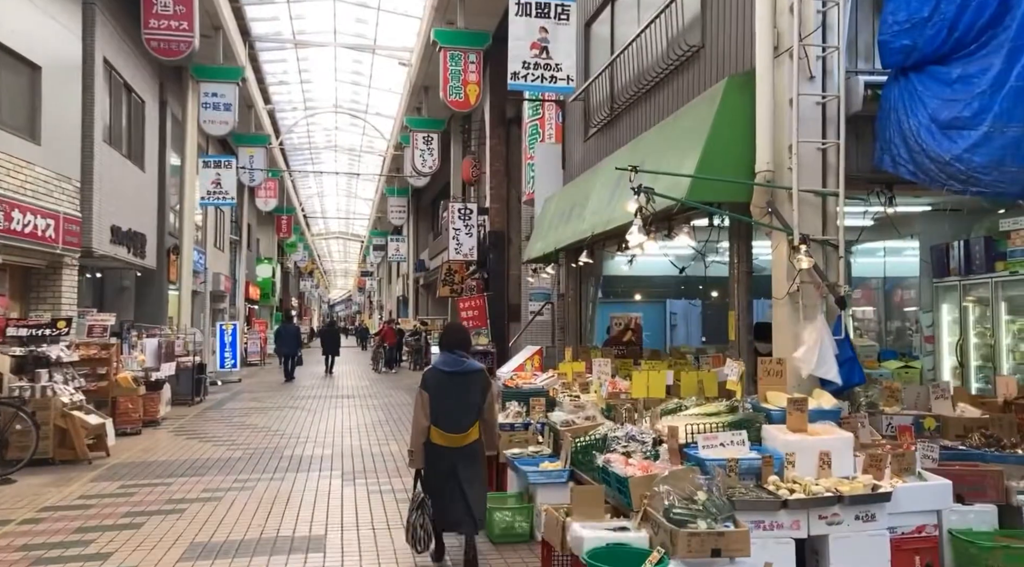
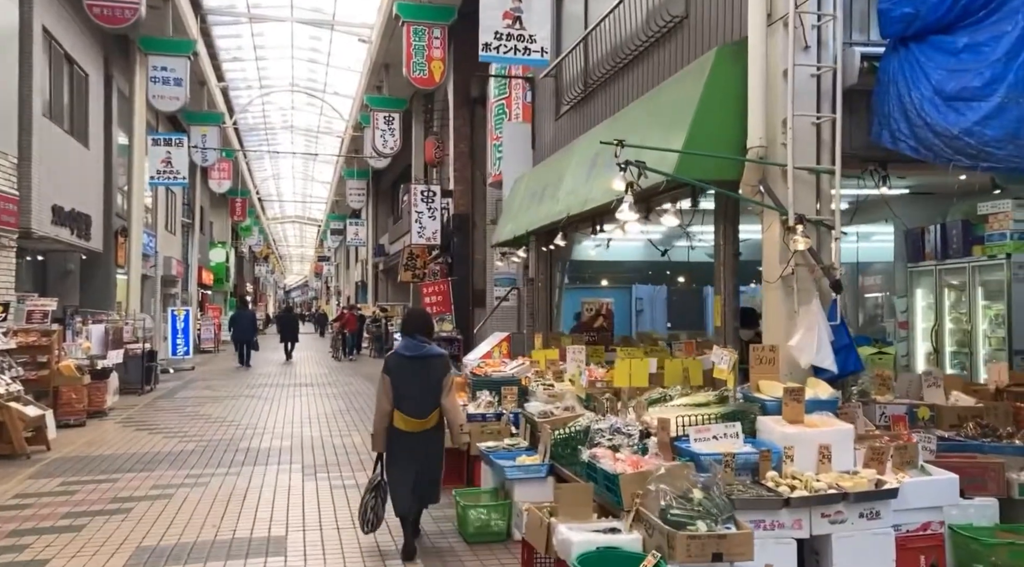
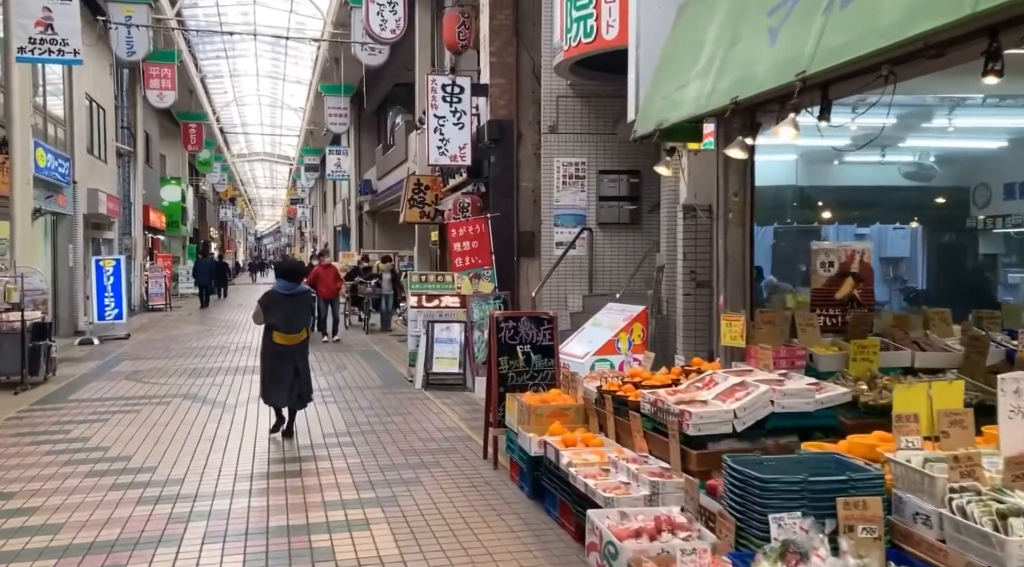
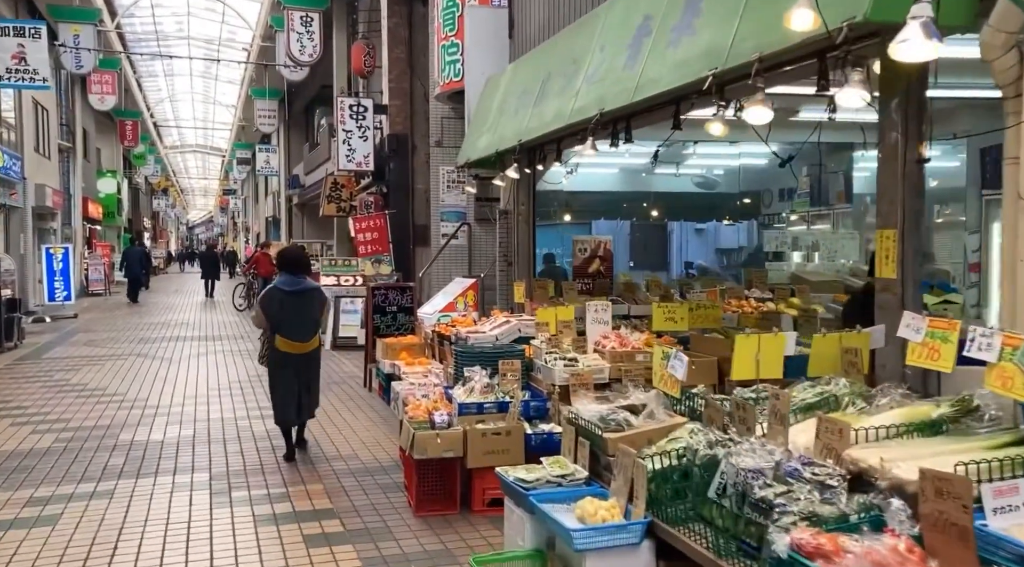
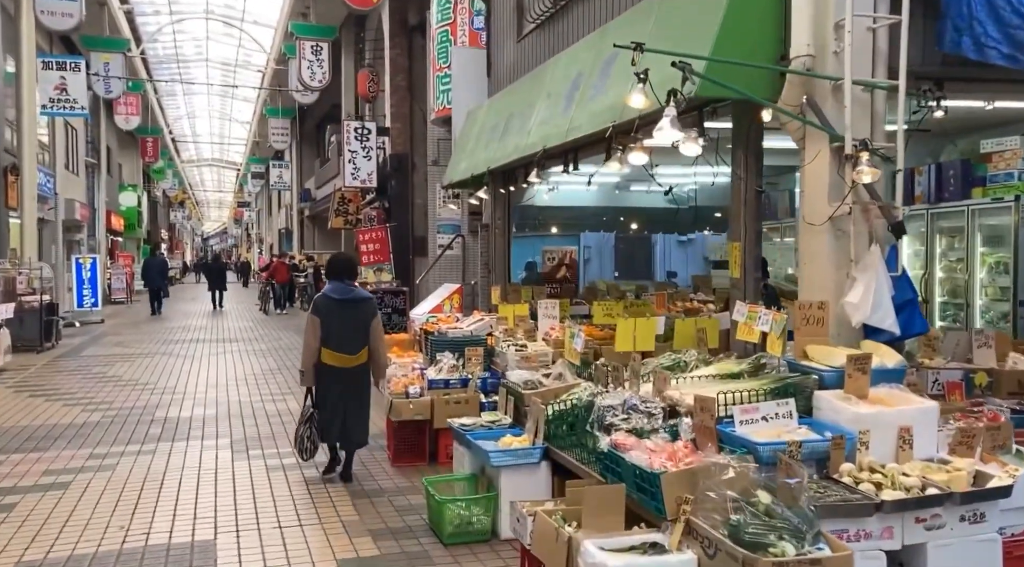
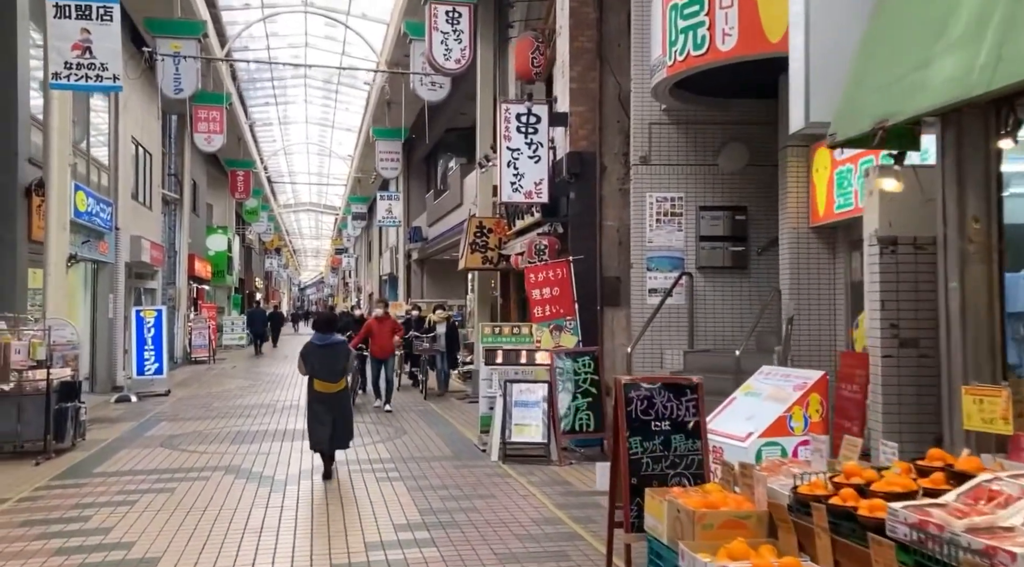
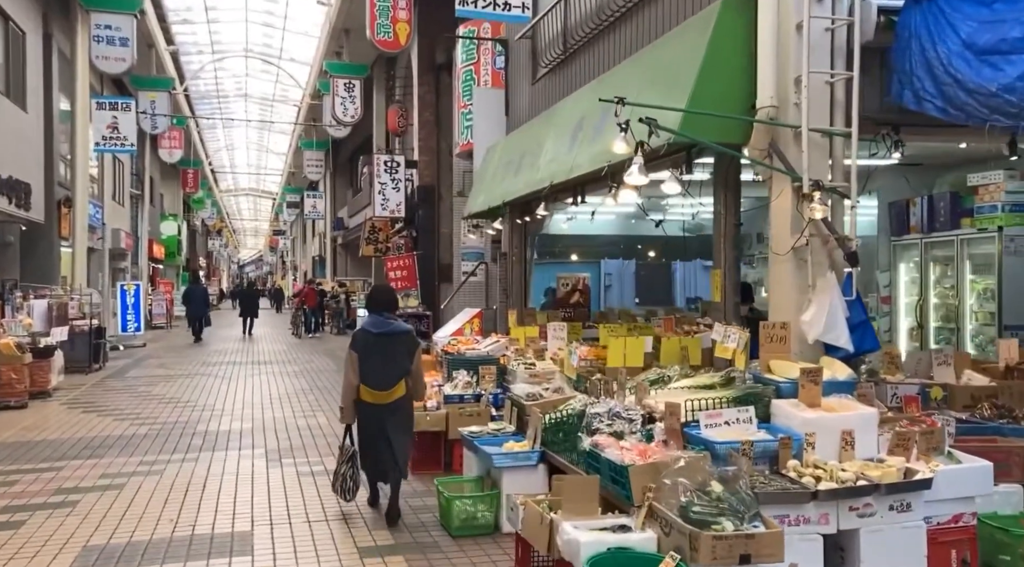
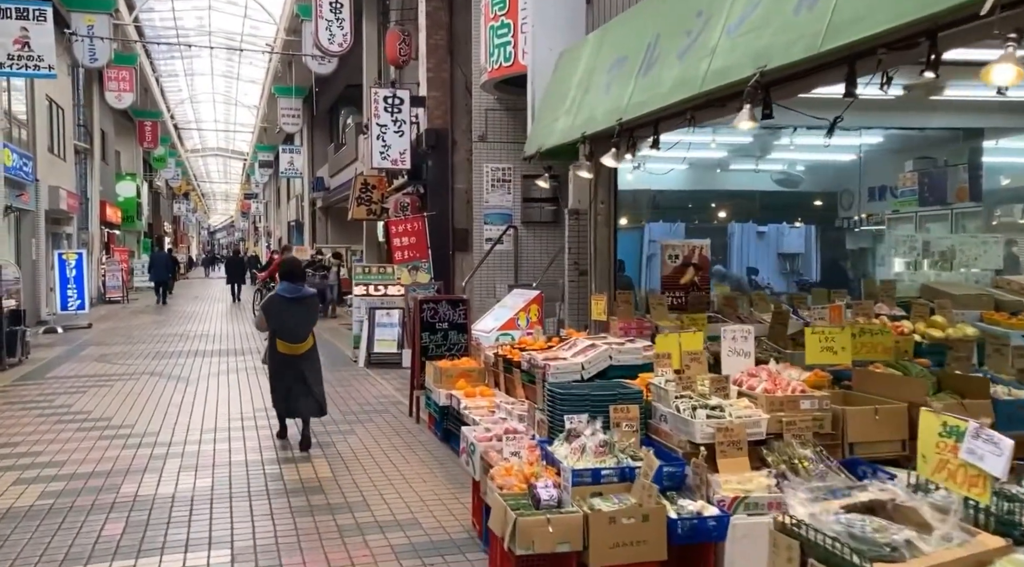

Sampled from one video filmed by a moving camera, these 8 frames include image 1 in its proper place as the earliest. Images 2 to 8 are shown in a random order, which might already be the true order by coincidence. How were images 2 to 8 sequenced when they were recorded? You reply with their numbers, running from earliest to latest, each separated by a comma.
2, 7, 5, 4, 8, 3, 6
